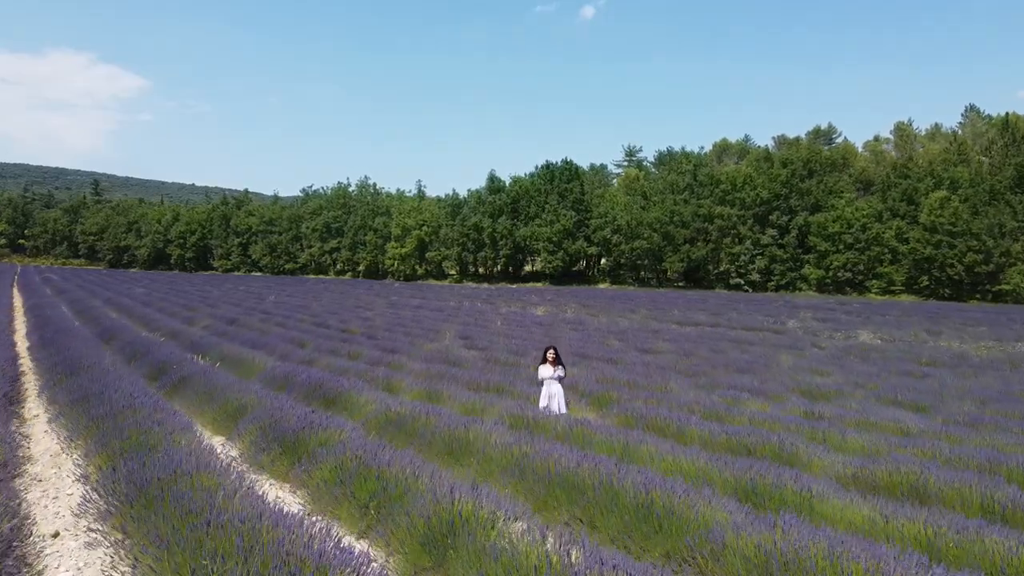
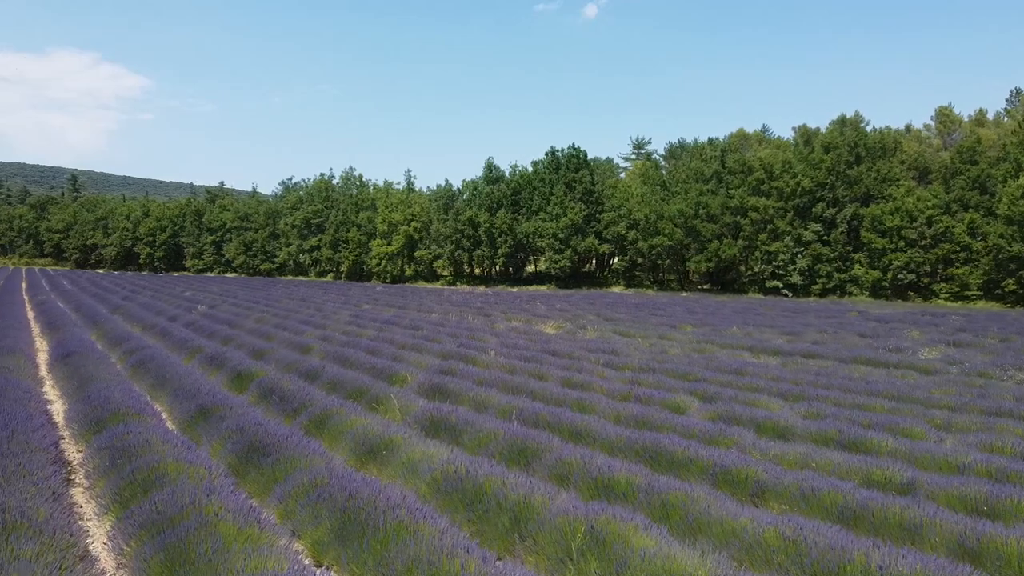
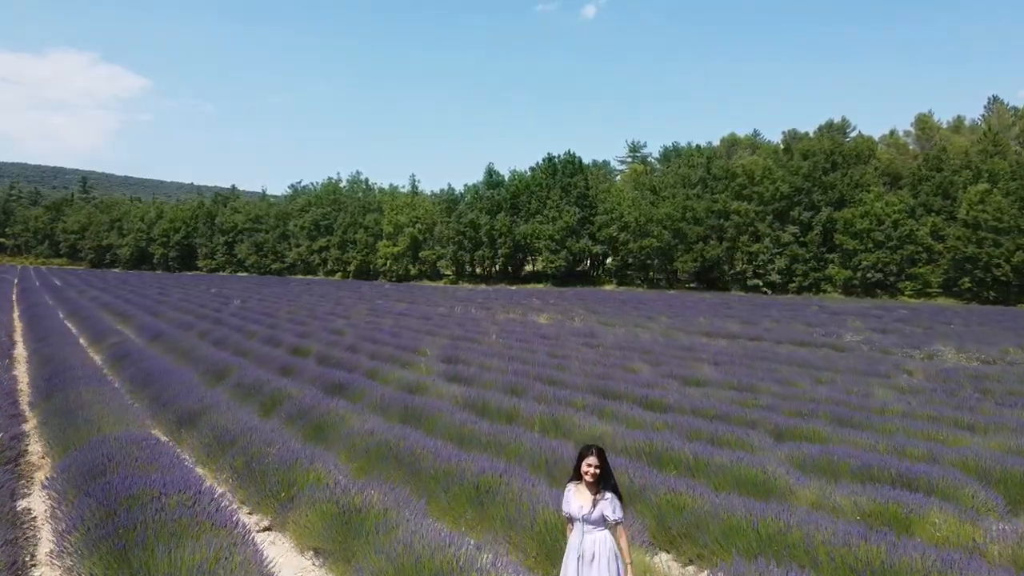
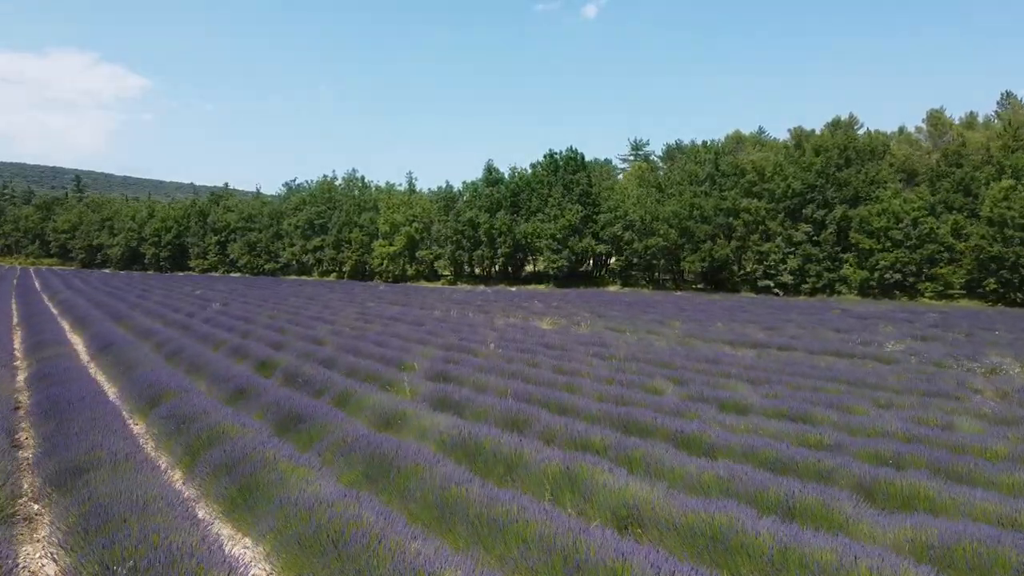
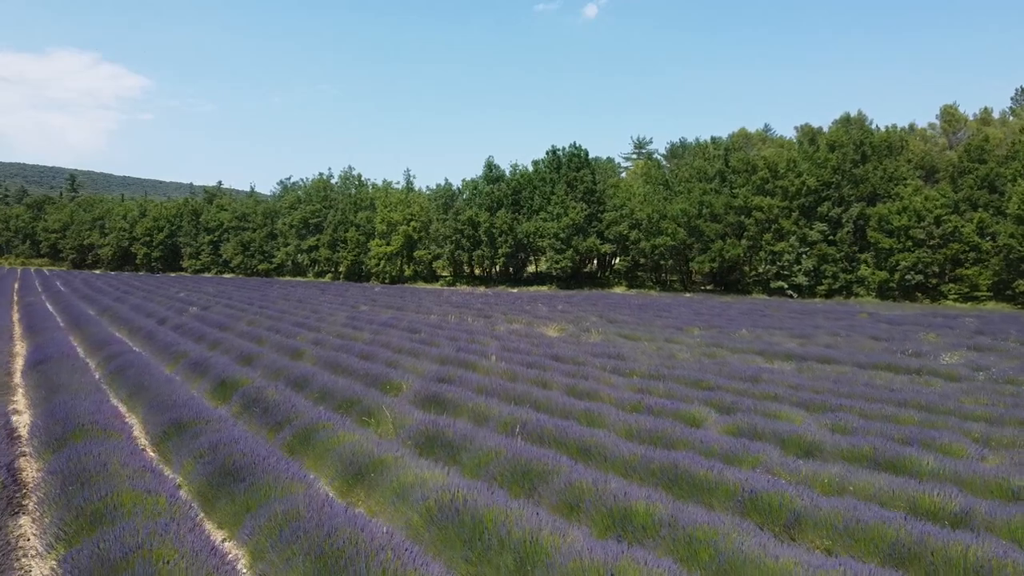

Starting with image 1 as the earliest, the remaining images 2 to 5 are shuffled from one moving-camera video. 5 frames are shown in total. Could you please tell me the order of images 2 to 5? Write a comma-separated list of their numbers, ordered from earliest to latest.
3, 4, 2, 5
